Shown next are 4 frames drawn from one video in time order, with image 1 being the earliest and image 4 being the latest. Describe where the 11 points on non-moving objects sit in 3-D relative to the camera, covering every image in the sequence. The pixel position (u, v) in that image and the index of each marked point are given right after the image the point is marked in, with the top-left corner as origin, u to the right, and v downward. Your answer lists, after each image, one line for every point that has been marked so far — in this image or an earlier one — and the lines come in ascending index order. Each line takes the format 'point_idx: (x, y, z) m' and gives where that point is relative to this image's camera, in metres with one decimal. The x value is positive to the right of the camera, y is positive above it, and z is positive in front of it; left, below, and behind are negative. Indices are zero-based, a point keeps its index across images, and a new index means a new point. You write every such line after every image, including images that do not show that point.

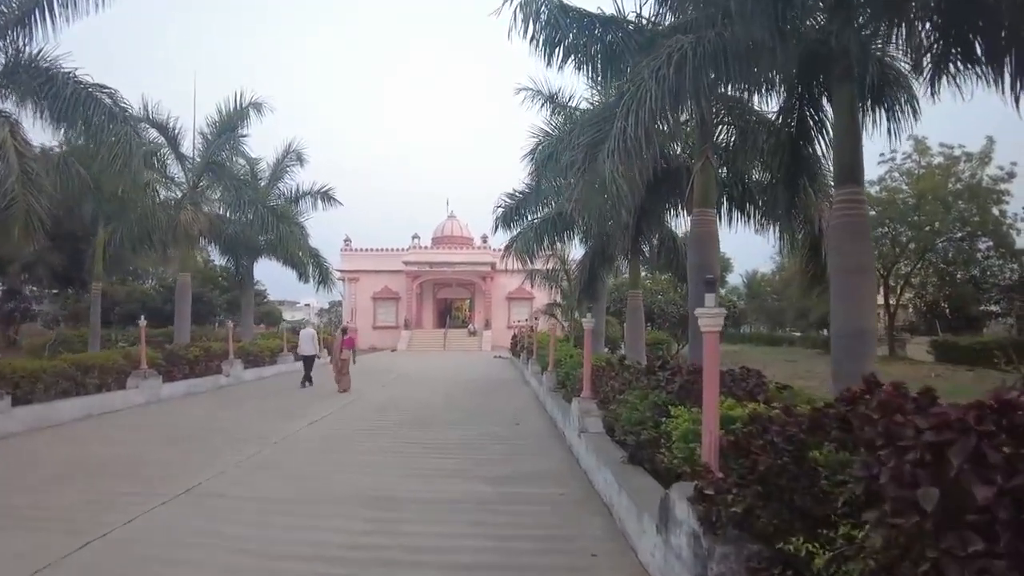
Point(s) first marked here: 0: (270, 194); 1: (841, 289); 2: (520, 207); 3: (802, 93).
0: (-6.5, +2.5, +19.7) m
1: (+2.3, 0.0, +5.2) m
2: (+0.2, +1.5, +14.0) m
3: (+2.8, +1.8, +6.9) m
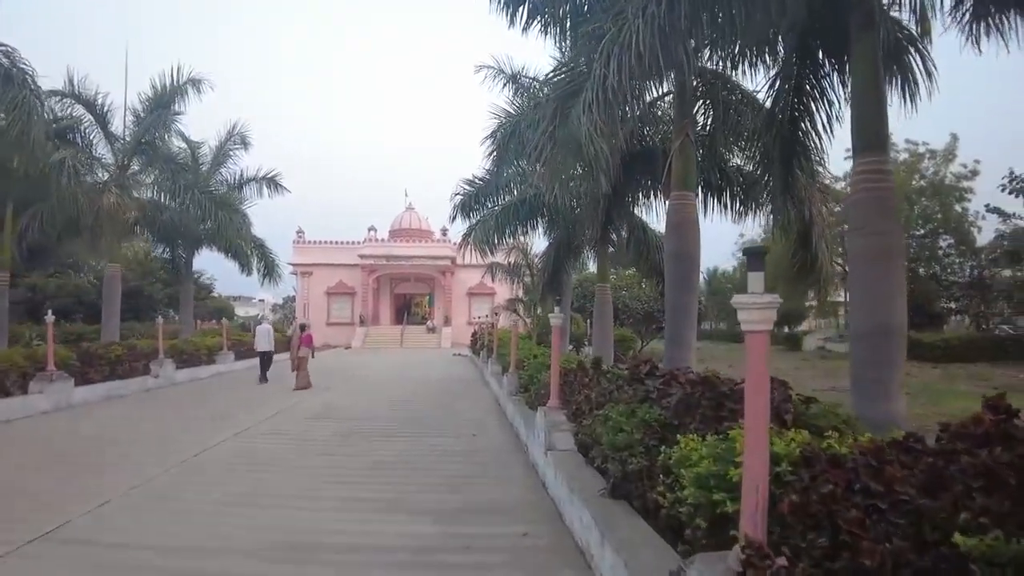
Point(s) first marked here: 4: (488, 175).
0: (-7.5, +2.7, +18.3) m
1: (+2.0, +0.1, +4.3) m
2: (-0.6, +1.6, +13.0) m
3: (+2.4, +1.9, +6.1) m
4: (-0.4, +2.0, +12.8) m
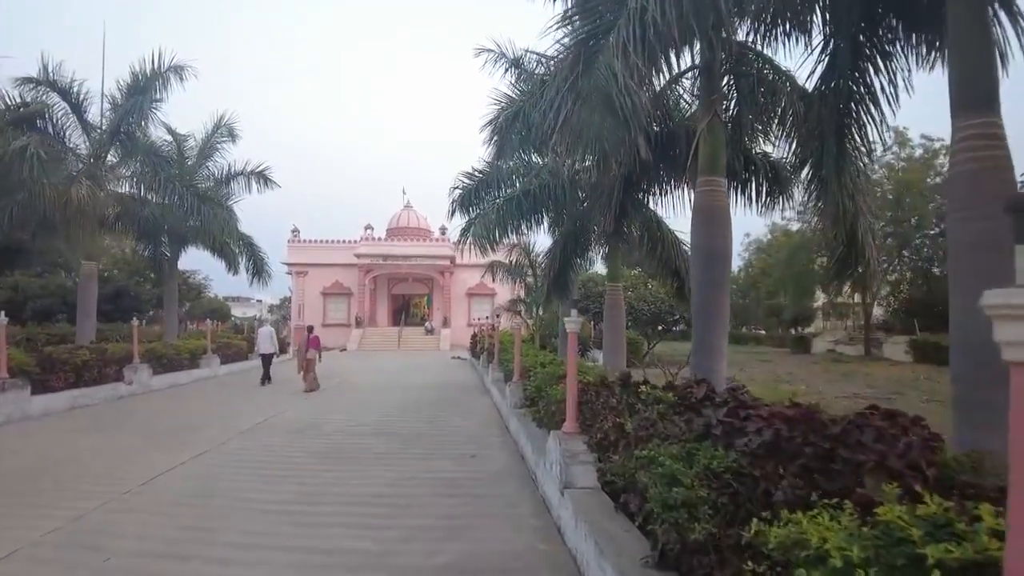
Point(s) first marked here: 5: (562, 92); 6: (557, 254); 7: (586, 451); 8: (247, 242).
0: (-7.4, +2.7, +17.4) m
1: (+2.1, +0.1, +3.3) m
2: (-0.5, +1.7, +12.0) m
3: (+2.4, +1.9, +5.1) m
4: (-0.4, +2.0, +11.8) m
5: (+0.3, +1.2, +5.1) m
6: (+0.7, +0.5, +10.6) m
7: (+0.4, -0.9, +3.9) m
8: (-6.8, +1.2, +18.9) m
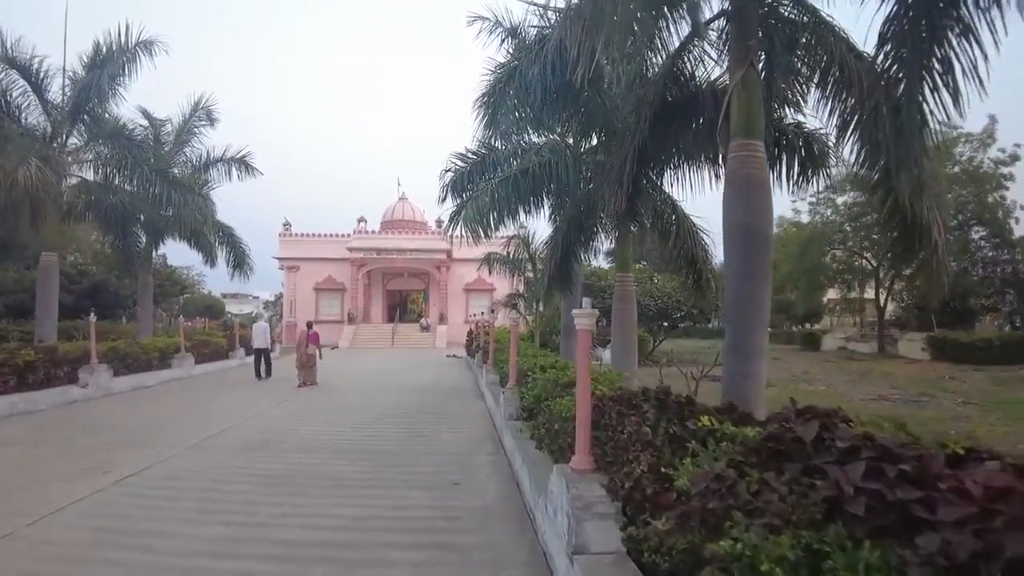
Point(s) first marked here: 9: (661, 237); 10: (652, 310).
0: (-7.5, +2.9, +16.2) m
1: (+2.0, +0.1, +2.2) m
2: (-0.6, +1.8, +10.8) m
3: (+2.4, +2.0, +3.9) m
4: (-0.4, +2.1, +10.7) m
5: (+0.3, +1.3, +3.9) m
6: (+0.6, +0.6, +9.5) m
7: (+0.3, -0.8, +2.7) m
8: (-6.8, +1.3, +17.7) m
9: (+1.9, +0.7, +9.5) m
10: (+3.3, -0.5, +16.9) m
